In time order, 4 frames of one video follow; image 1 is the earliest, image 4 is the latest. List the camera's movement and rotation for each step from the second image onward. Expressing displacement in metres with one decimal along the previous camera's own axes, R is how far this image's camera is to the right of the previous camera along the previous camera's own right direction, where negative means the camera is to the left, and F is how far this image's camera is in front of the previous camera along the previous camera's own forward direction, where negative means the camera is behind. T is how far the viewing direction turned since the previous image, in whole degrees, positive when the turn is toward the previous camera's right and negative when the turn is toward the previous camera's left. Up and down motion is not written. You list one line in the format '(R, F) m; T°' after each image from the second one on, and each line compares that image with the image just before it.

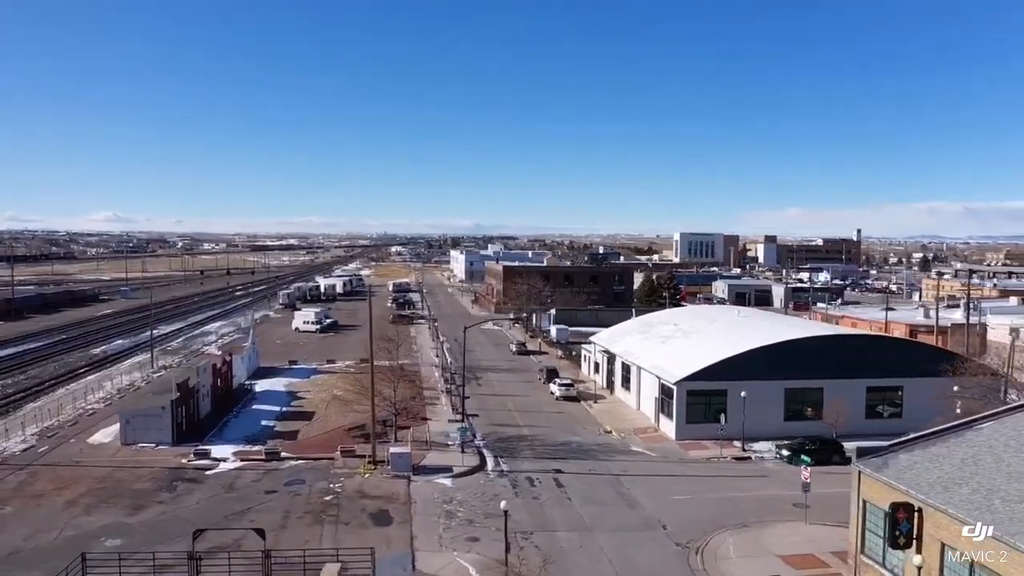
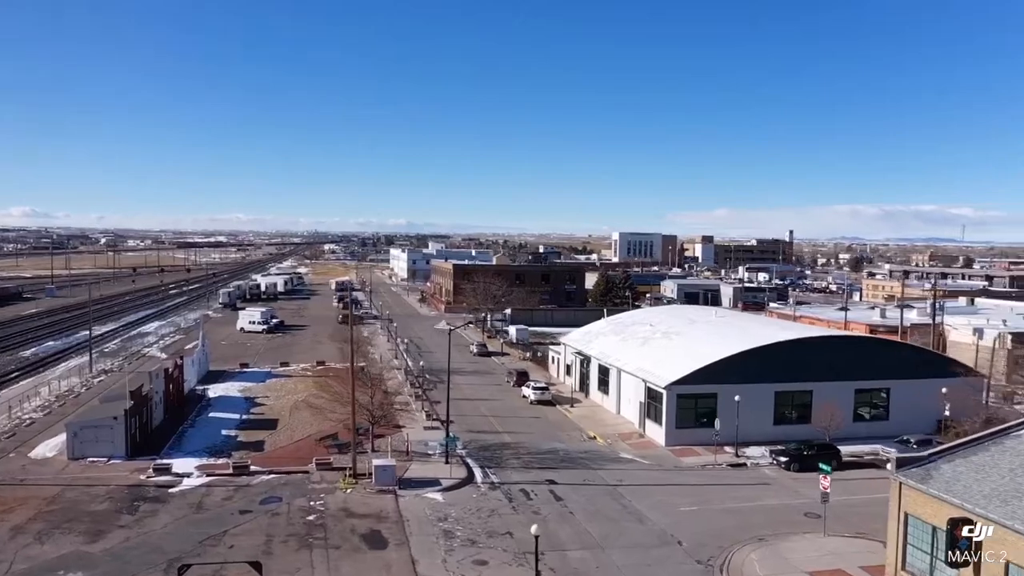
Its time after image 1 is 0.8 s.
(-1.7, +1.5) m; +5°
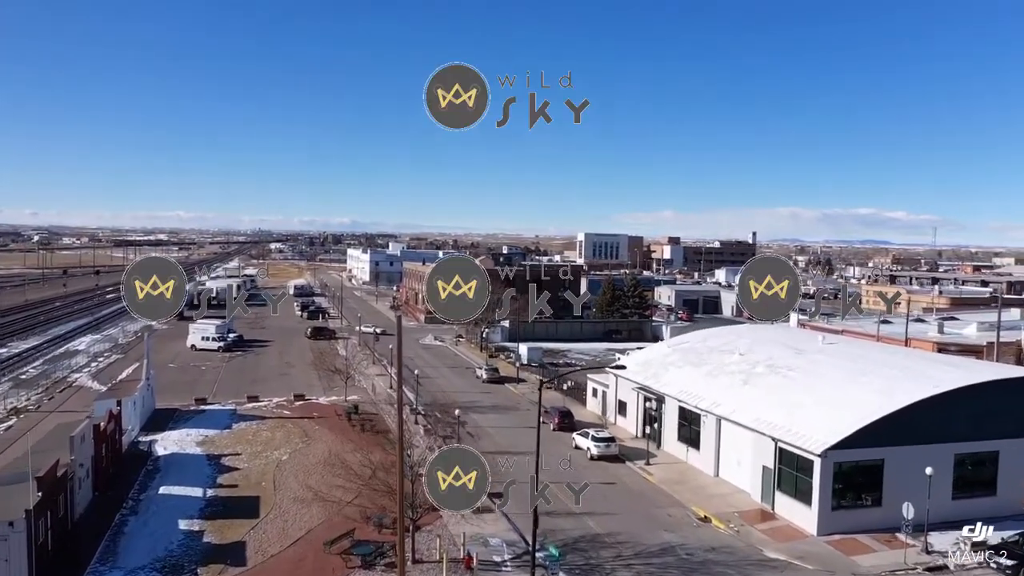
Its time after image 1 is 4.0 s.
(-3.6, +8.2) m; +4°
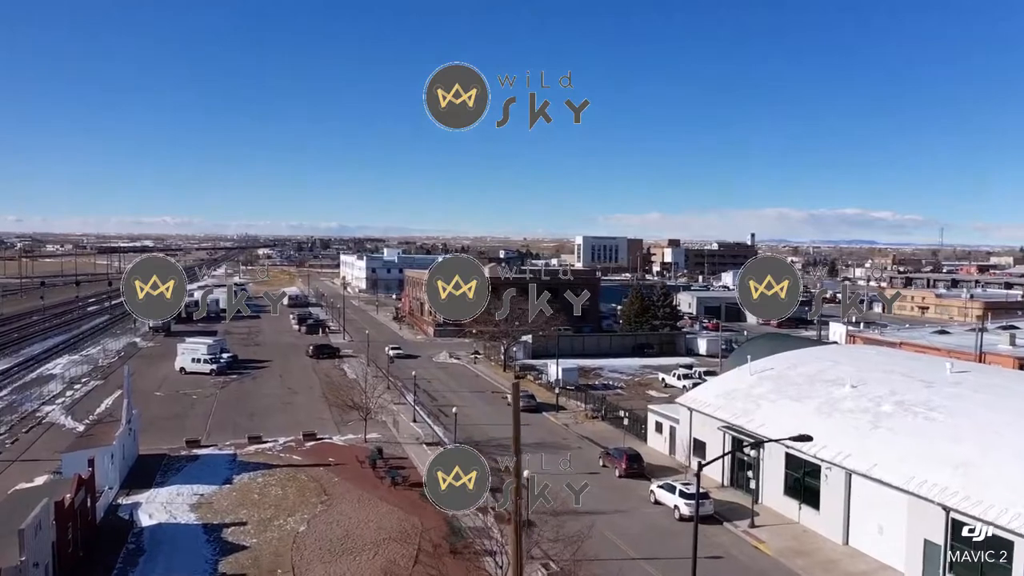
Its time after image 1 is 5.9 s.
(-2.2, +4.9) m; +1°
